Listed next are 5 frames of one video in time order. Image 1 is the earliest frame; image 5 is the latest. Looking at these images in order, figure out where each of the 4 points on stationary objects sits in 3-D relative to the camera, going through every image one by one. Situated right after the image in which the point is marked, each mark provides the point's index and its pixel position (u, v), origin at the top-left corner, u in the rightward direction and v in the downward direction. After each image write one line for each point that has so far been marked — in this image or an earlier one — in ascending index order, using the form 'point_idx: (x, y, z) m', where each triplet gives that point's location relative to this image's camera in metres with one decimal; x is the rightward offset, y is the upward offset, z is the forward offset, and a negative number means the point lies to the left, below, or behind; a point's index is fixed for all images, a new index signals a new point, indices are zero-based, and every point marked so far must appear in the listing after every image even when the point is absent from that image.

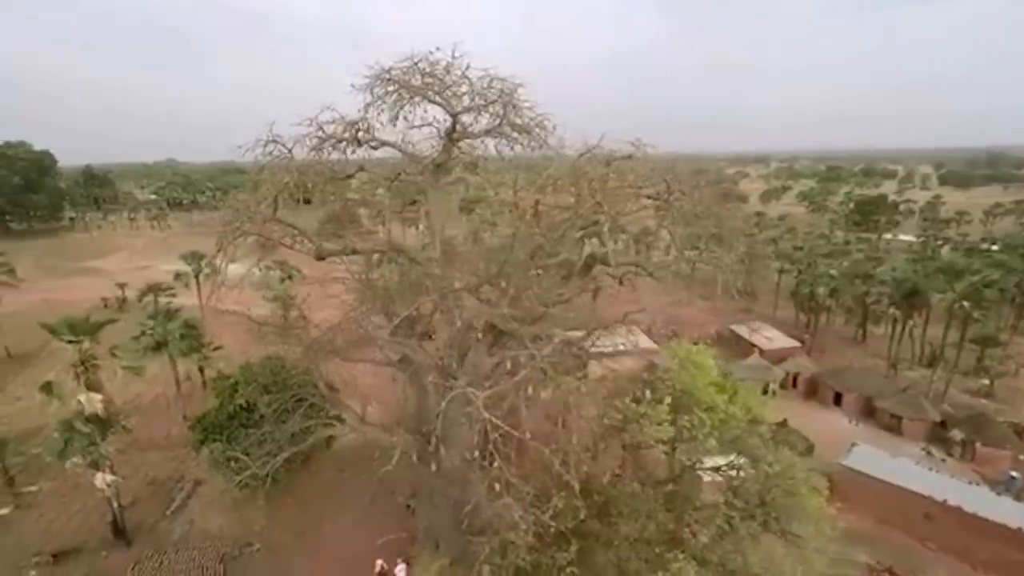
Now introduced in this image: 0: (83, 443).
0: (-8.9, -3.1, +13.8) m
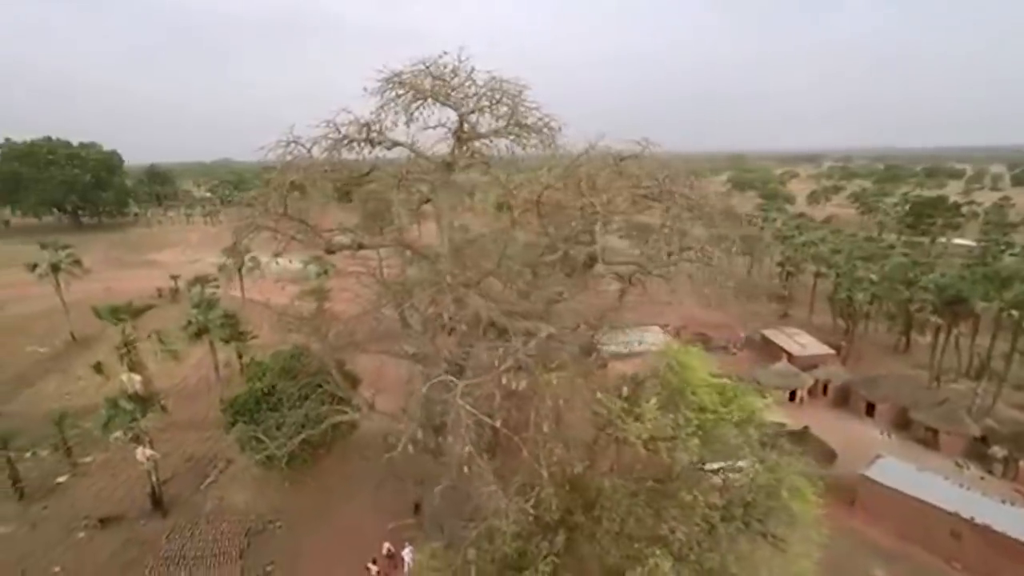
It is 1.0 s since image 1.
0: (-8.9, -2.9, +15.3) m
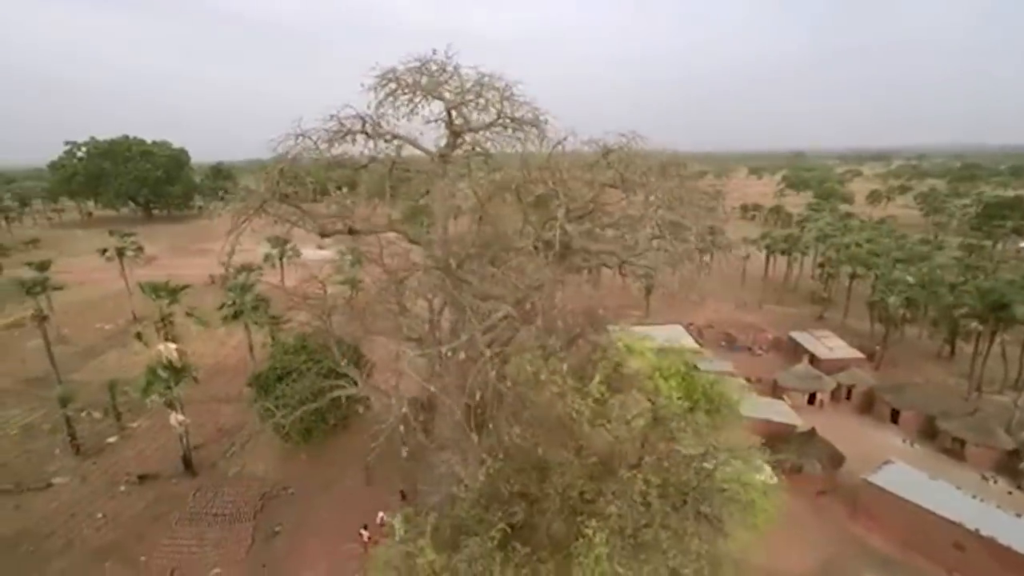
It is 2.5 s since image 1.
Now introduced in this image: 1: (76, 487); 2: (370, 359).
0: (-9.2, -2.5, +17.3) m
1: (-11.6, -5.3, +17.6) m
2: (-4.1, -2.1, +19.1) m
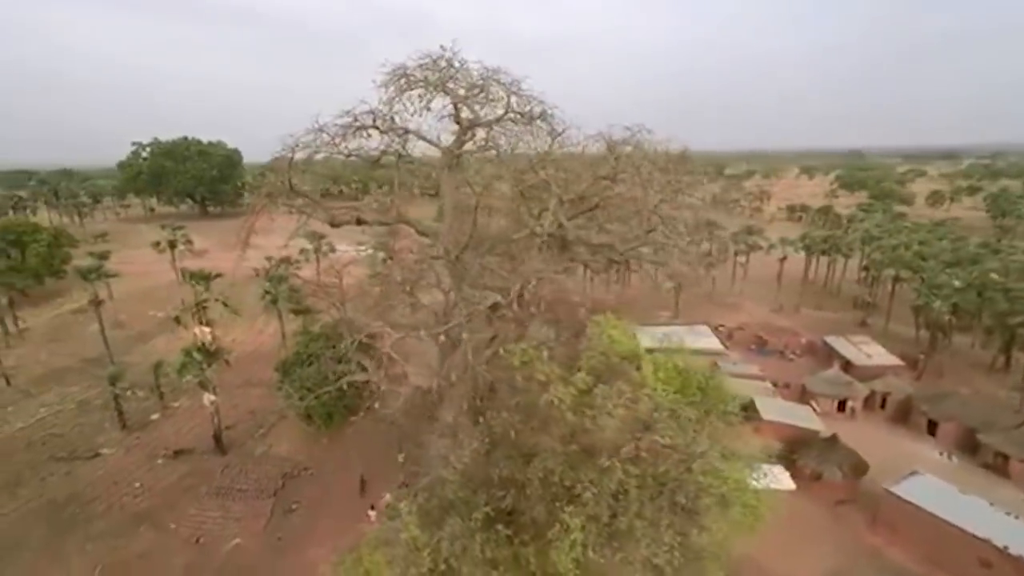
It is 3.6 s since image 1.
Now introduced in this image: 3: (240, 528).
0: (-9.0, -2.2, +18.7) m
1: (-11.4, -5.0, +19.2) m
2: (-3.7, -1.9, +20.0) m
3: (-6.9, -6.2, +17.1) m
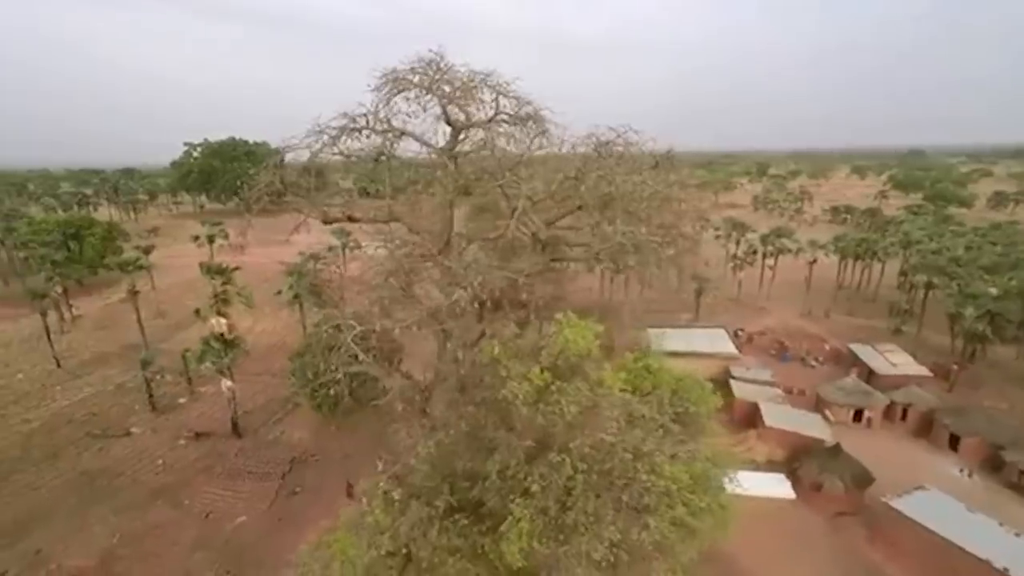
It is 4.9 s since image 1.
0: (-9.1, -2.0, +20.0) m
1: (-11.5, -4.7, +20.8) m
2: (-3.7, -1.8, +20.8) m
3: (-7.3, -6.1, +18.3) m
